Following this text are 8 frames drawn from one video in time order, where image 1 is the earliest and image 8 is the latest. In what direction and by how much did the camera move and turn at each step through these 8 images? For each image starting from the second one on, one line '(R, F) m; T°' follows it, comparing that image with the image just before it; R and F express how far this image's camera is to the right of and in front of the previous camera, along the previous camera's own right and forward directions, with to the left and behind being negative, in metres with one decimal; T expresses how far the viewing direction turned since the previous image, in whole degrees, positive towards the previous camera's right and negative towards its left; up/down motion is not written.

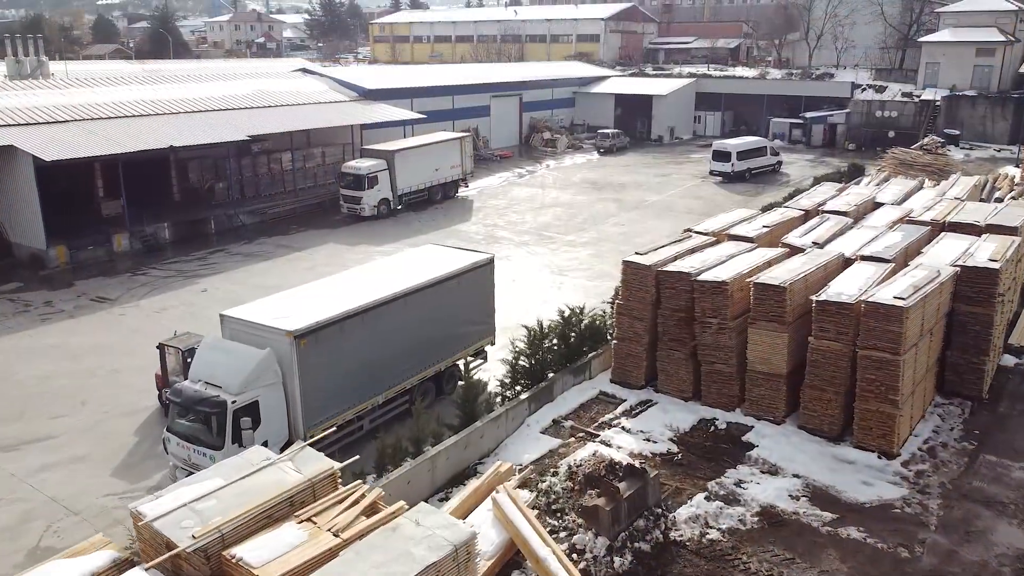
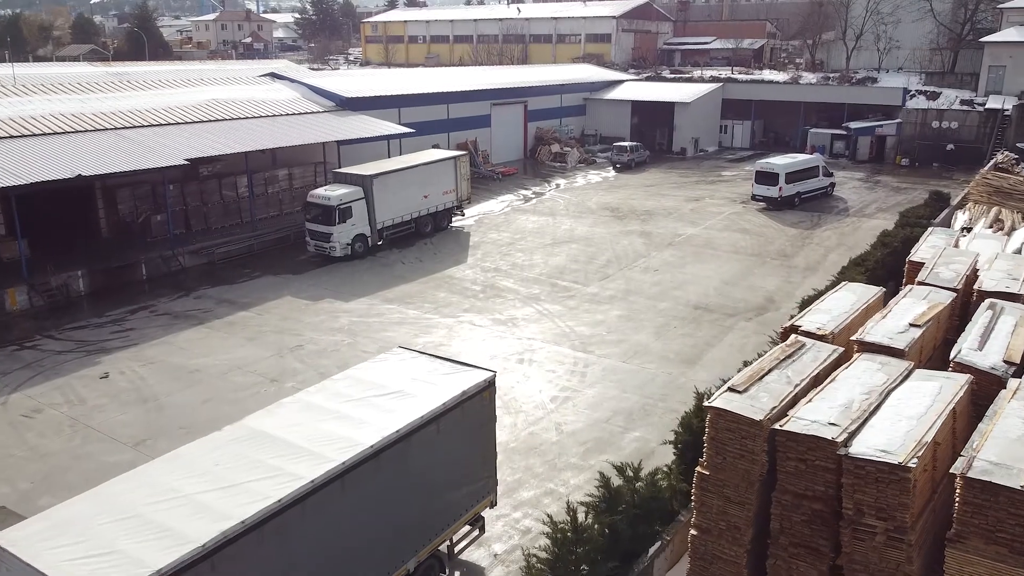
(-0.1, +5.3) m; 0°
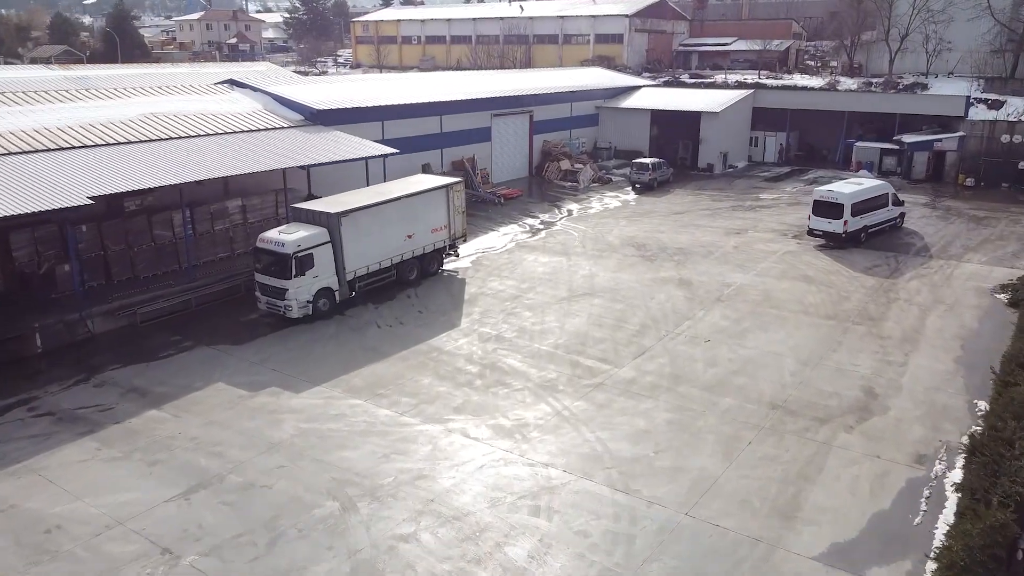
(-0.1, +5.0) m; 0°
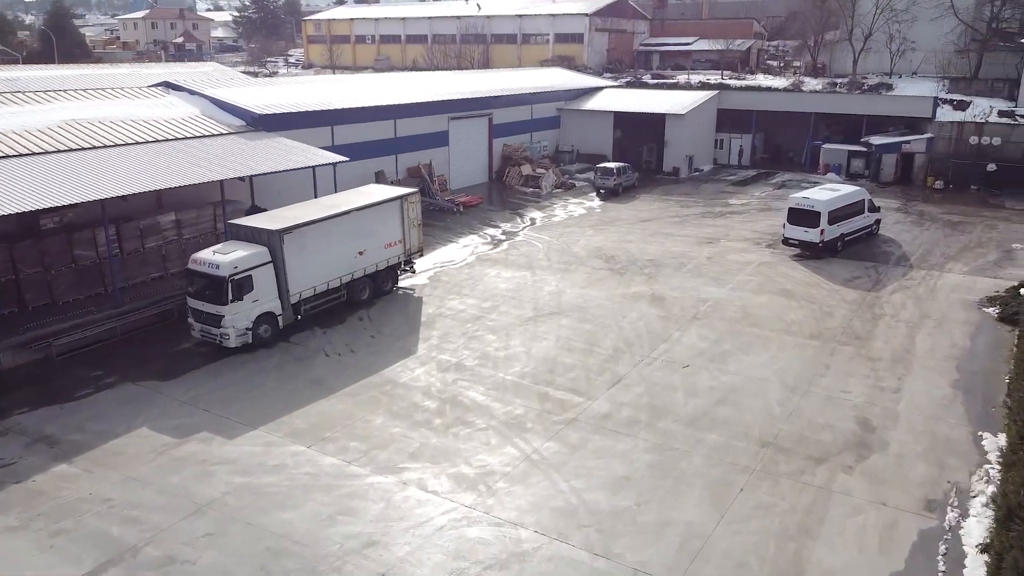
(0.0, +1.5) m; +3°
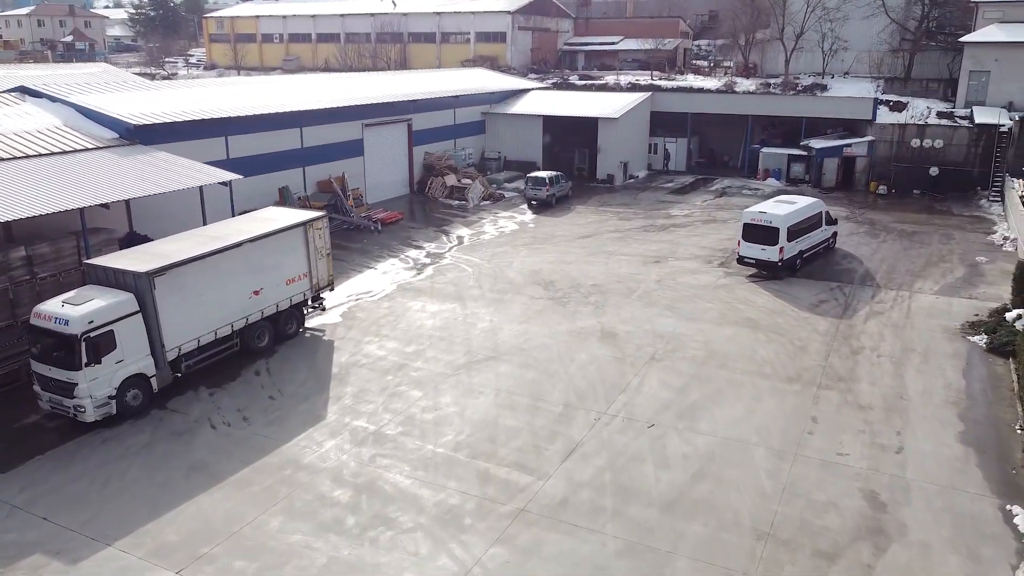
(0.0, +2.7) m; +5°
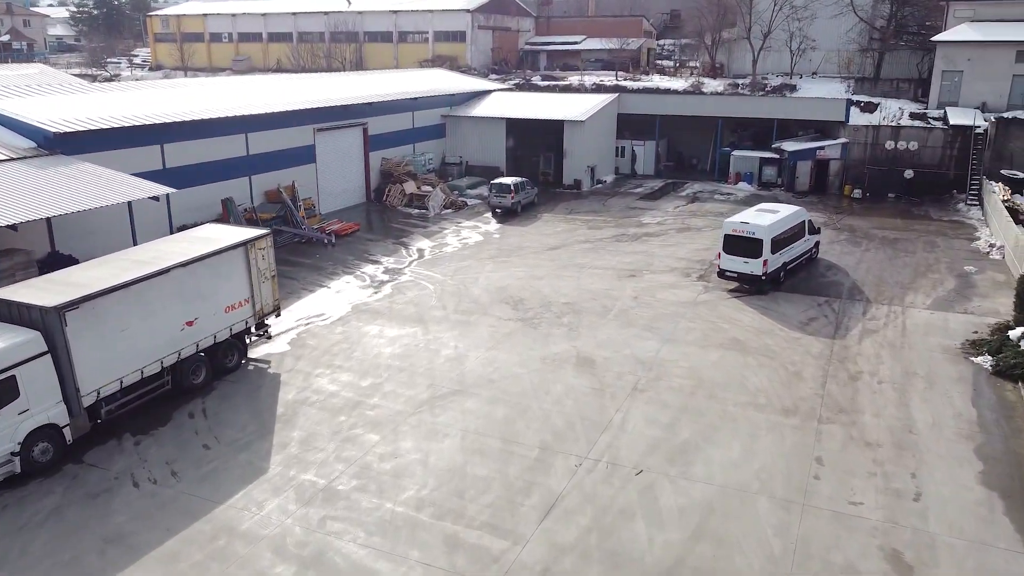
(-0.1, +1.5) m; +3°
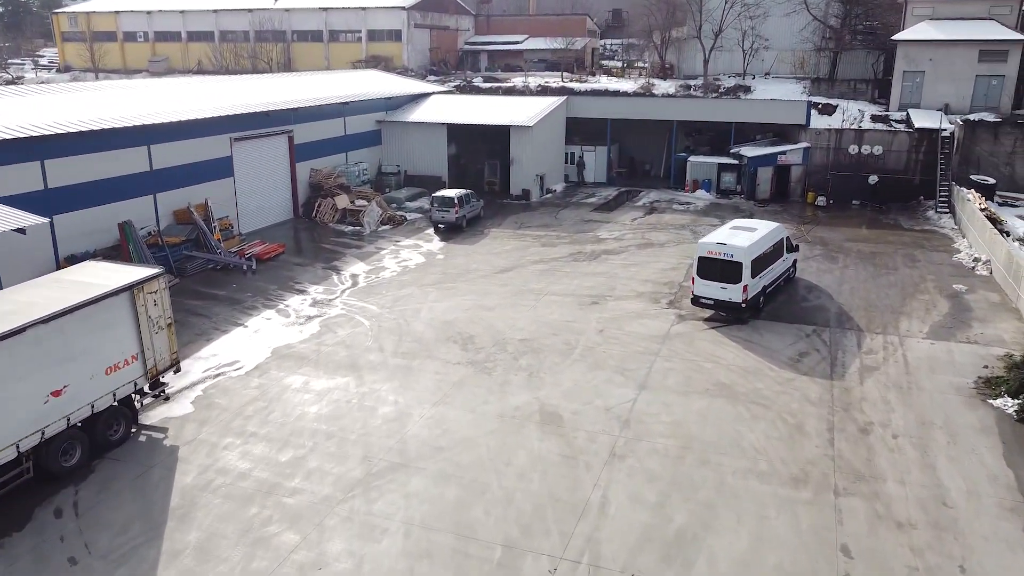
(-0.1, +2.4) m; +4°
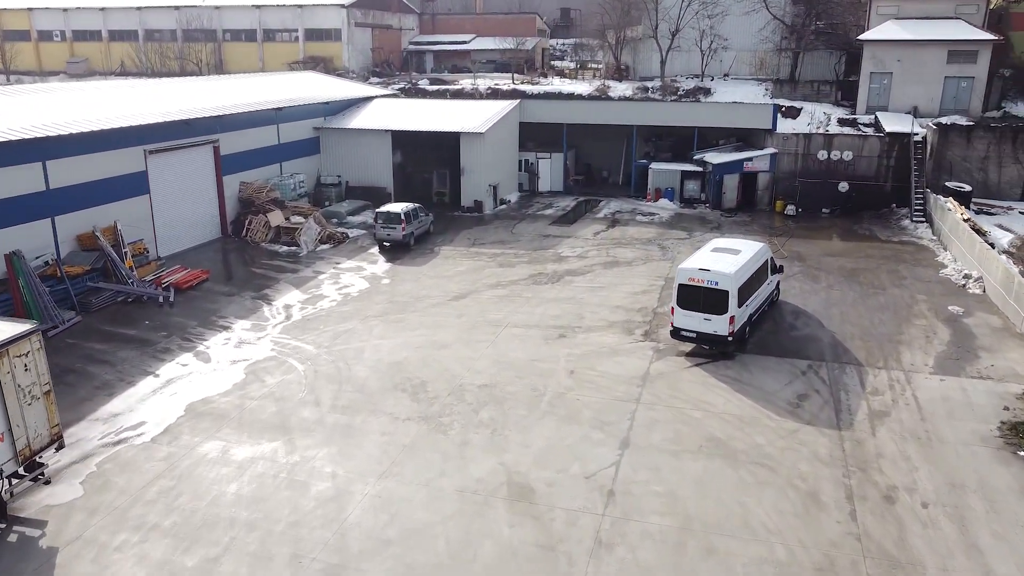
(-0.1, +2.1) m; +4°
